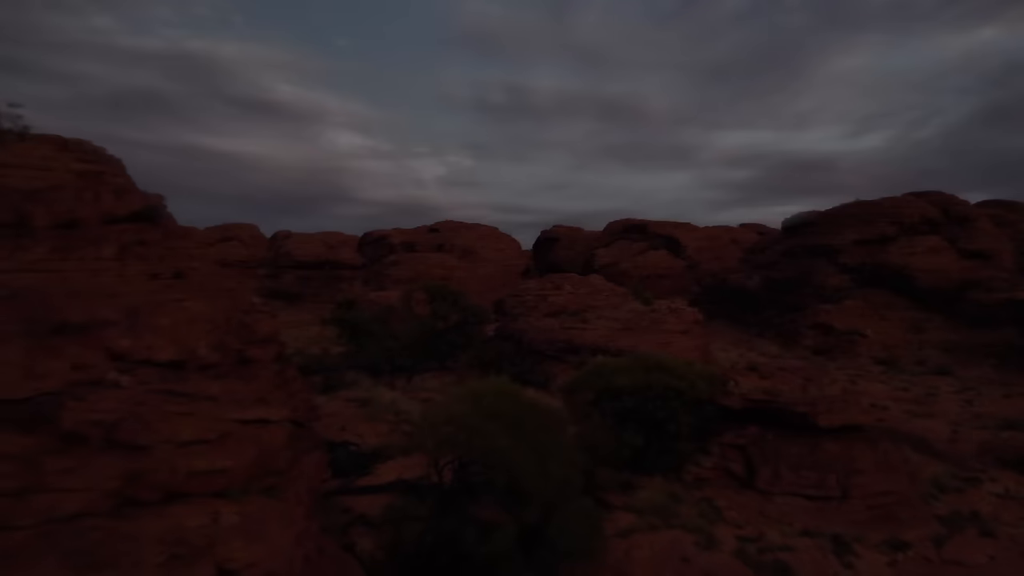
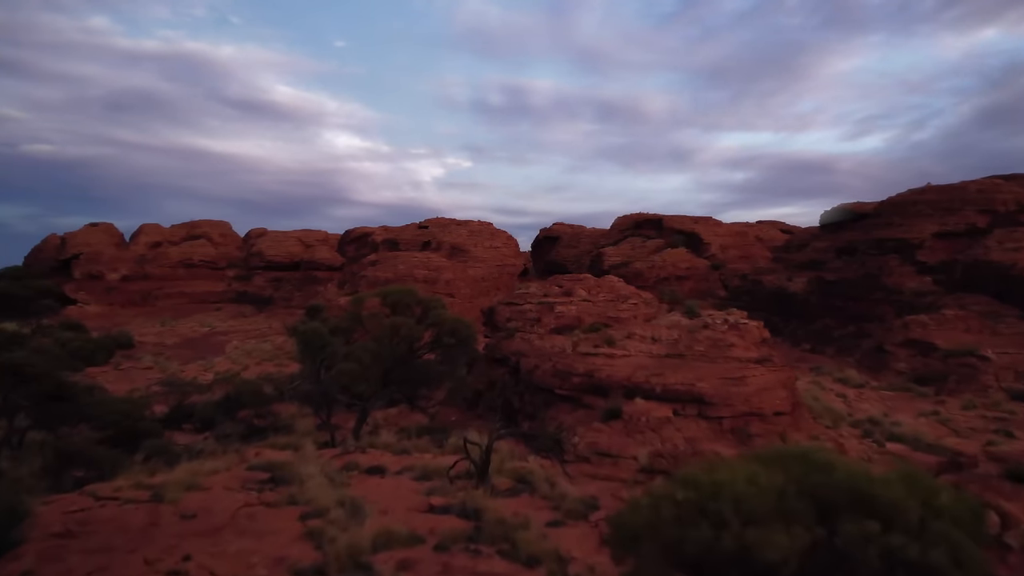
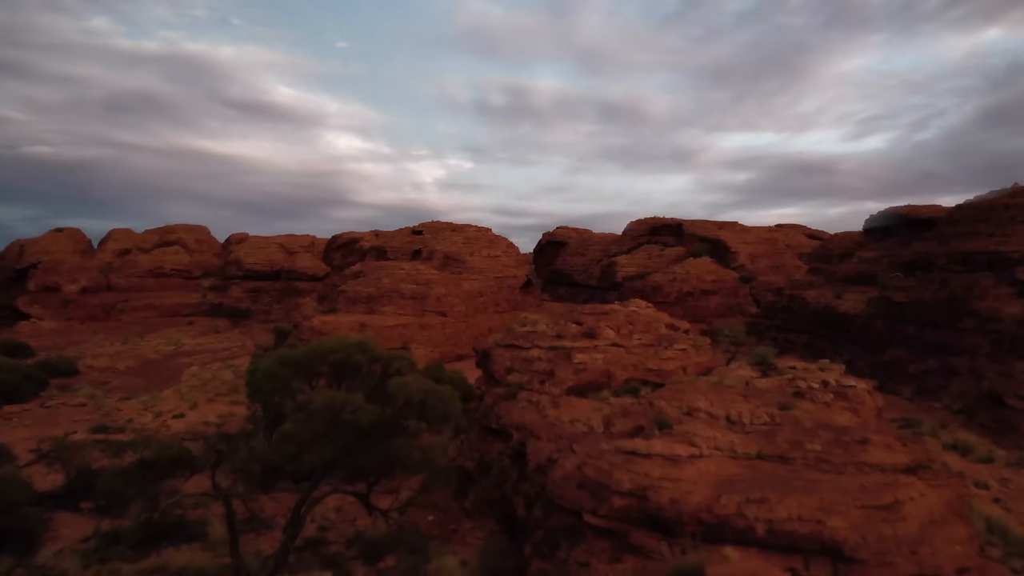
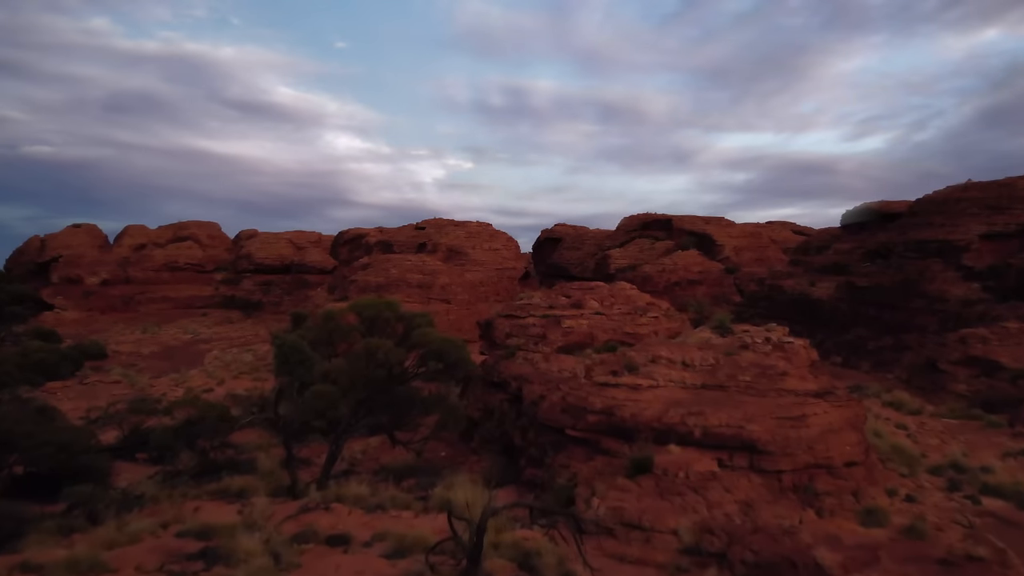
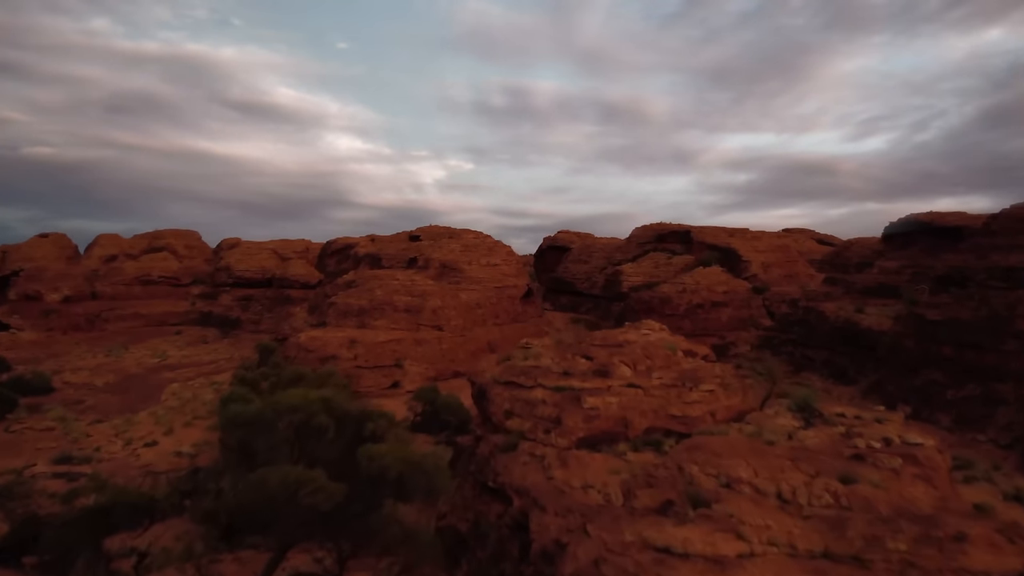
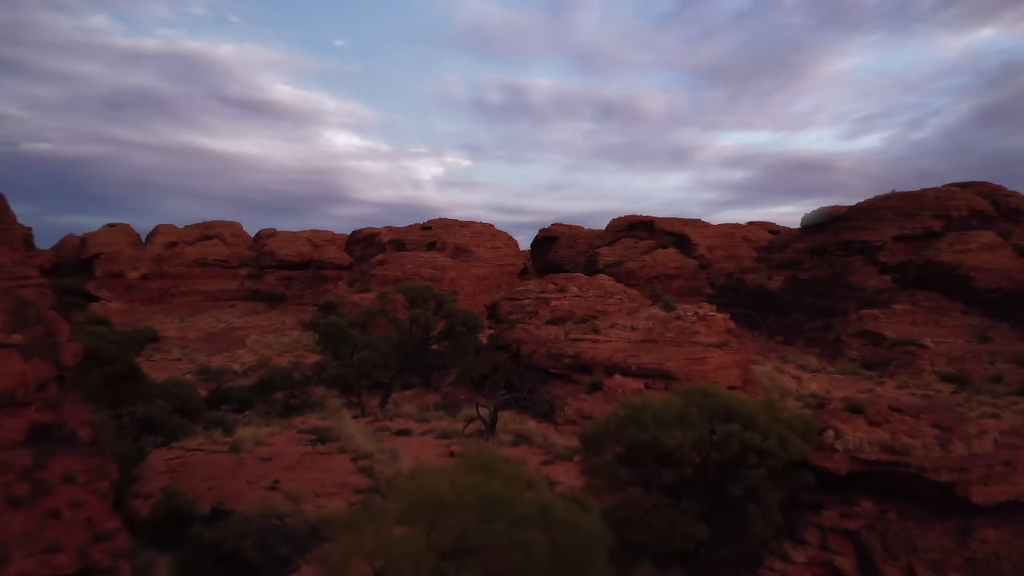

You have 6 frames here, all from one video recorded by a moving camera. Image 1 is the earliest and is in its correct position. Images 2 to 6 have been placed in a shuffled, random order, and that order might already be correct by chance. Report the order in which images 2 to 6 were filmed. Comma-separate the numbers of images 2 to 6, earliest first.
6, 2, 4, 3, 5
